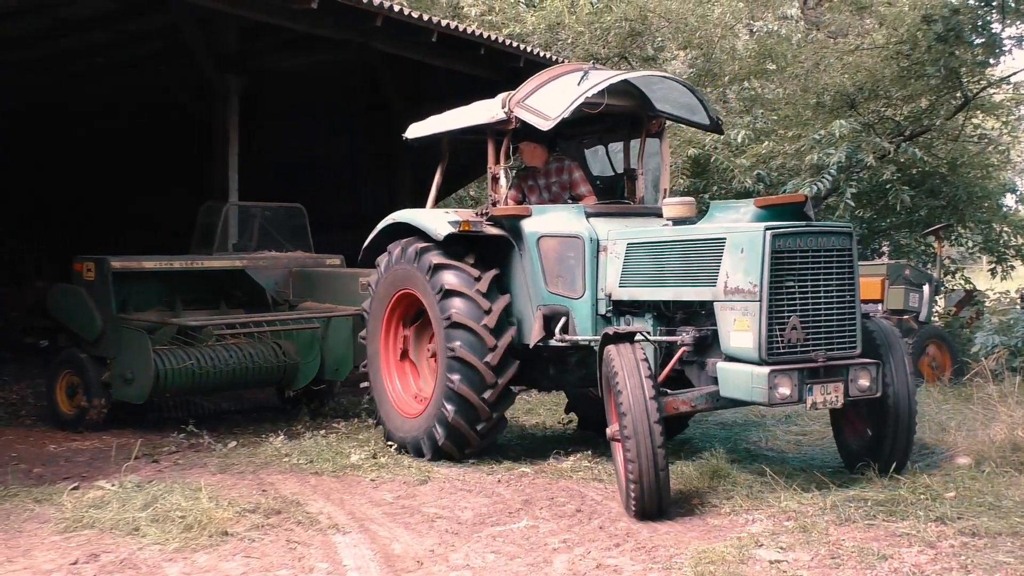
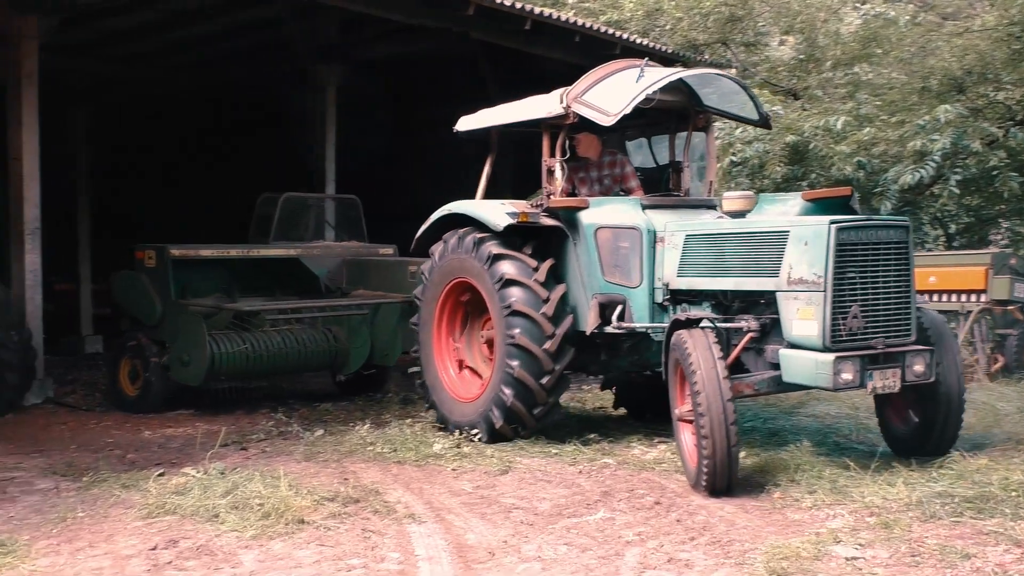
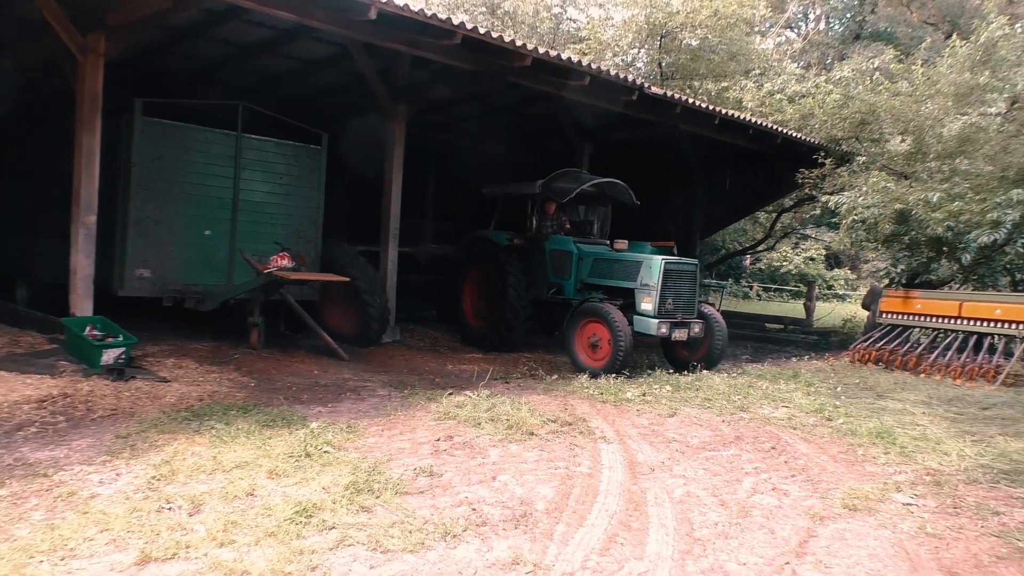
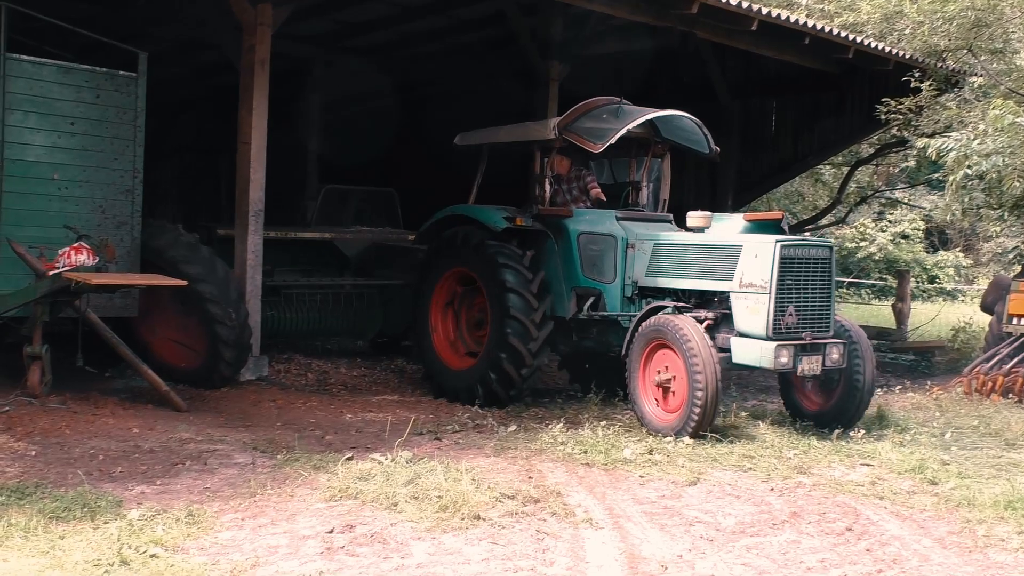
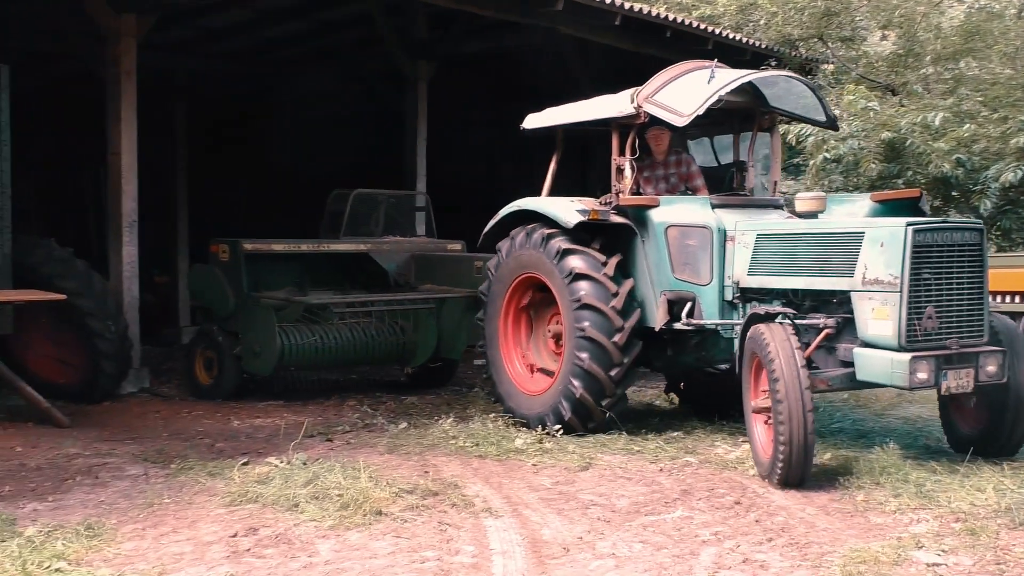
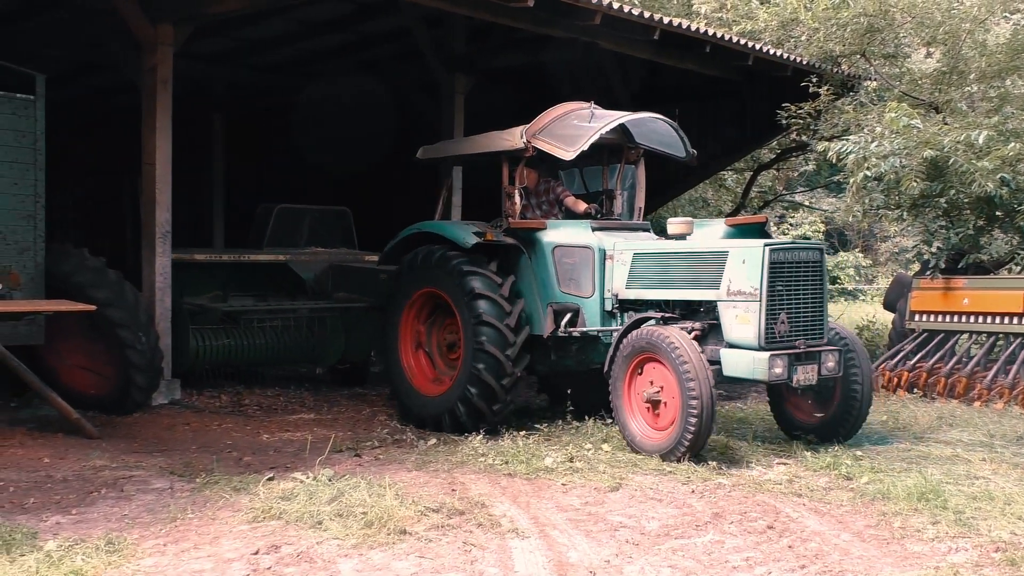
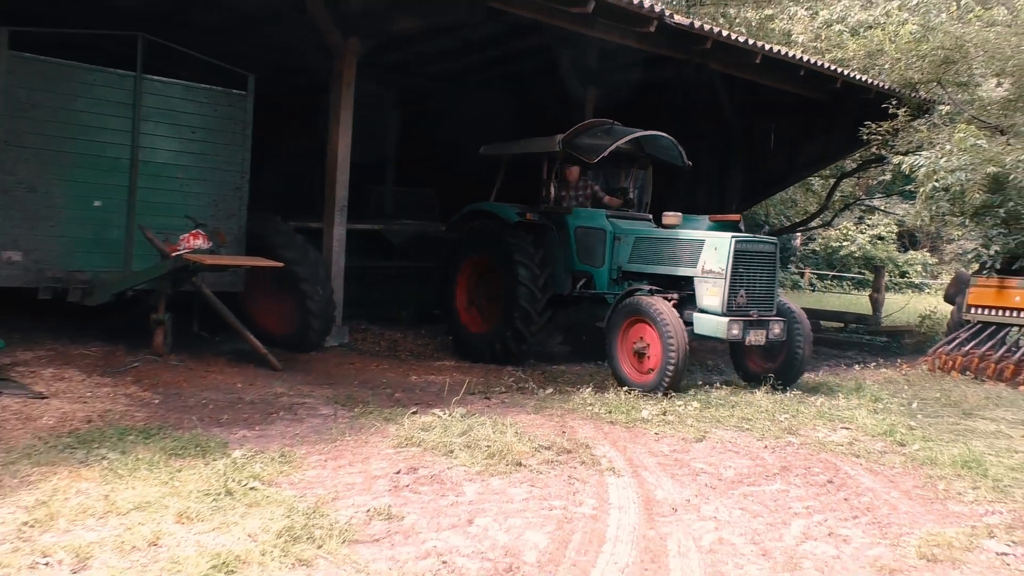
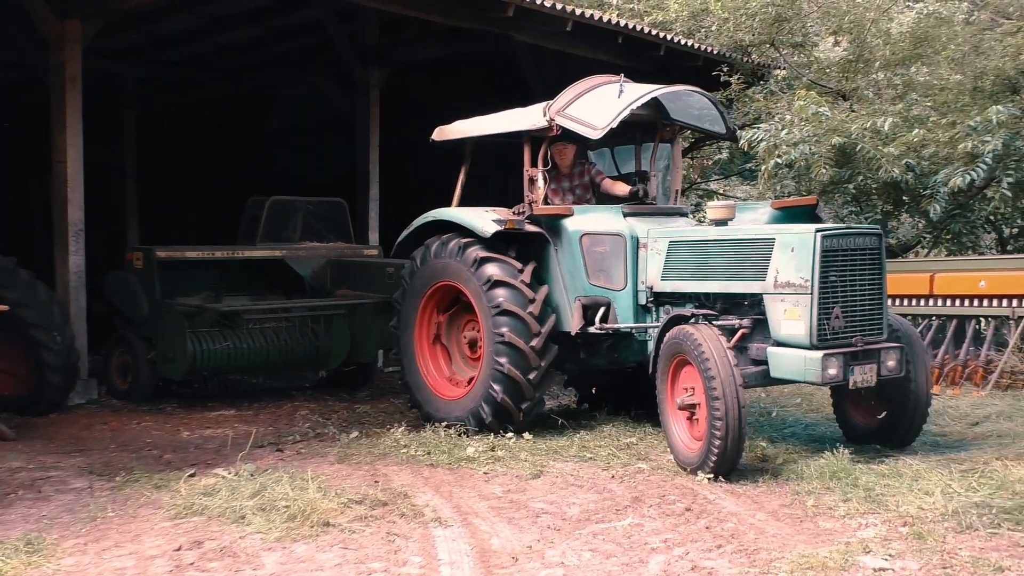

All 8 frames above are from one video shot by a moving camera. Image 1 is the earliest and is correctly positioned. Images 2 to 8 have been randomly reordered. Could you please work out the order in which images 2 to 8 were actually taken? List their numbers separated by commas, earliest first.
2, 5, 8, 6, 4, 7, 3
